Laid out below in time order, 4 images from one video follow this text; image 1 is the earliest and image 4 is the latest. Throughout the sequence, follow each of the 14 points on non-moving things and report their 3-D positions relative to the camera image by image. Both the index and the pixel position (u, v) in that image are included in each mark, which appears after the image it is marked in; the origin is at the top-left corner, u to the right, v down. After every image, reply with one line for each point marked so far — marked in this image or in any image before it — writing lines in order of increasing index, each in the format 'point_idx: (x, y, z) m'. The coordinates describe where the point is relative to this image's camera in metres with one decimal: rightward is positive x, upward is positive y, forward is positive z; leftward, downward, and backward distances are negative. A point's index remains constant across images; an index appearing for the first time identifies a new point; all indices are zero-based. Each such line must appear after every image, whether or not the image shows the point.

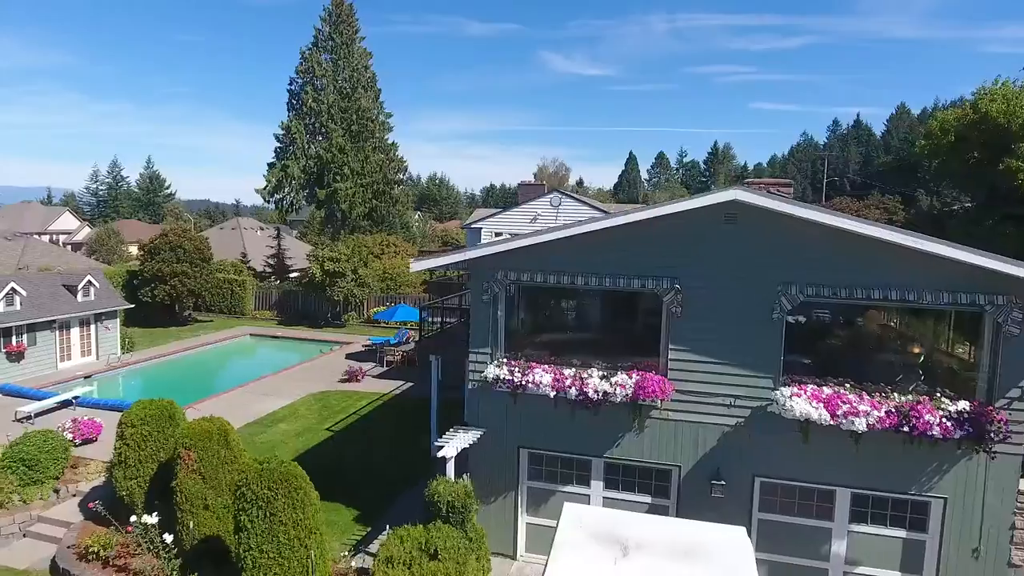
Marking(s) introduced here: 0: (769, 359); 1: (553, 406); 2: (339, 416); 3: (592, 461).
0: (+3.6, -1.0, +8.9) m
1: (+0.6, -1.8, +9.7) m
2: (-4.5, -3.3, +16.8) m
3: (+1.2, -2.6, +9.8) m
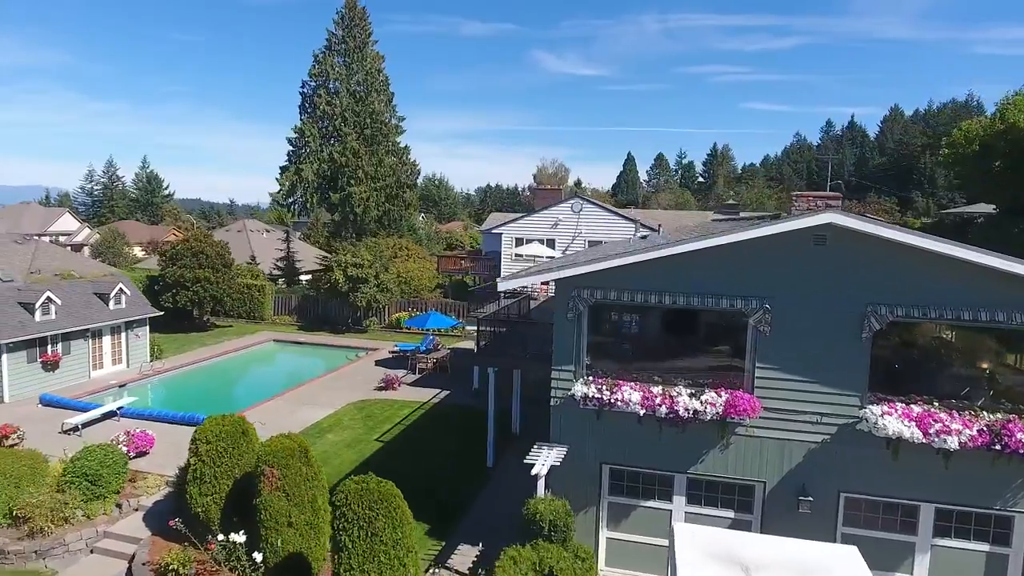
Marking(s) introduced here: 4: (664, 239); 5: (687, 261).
0: (+4.9, -1.3, +9.1) m
1: (+1.9, -2.1, +9.9) m
2: (-3.3, -3.6, +16.8) m
3: (+2.5, -2.9, +9.9) m
4: (+2.9, +0.9, +12.5) m
5: (+2.5, +0.4, +9.4) m
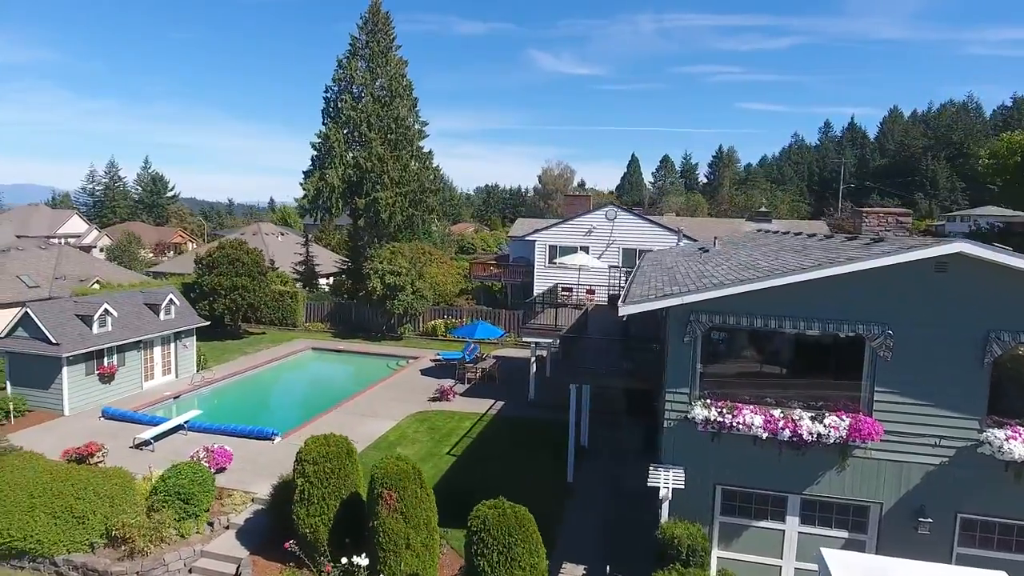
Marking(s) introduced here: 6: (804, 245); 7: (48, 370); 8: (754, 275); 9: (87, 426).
0: (+6.7, -1.6, +9.3) m
1: (+3.7, -2.4, +10.0) m
2: (-1.6, -4.0, +16.9) m
3: (+4.3, -3.3, +10.1) m
4: (+4.7, +0.6, +12.6) m
5: (+4.4, 0.0, +9.6) m
6: (+6.0, +0.9, +13.2) m
7: (-12.8, -2.3, +17.8) m
8: (+3.7, +0.2, +9.9) m
9: (-11.4, -3.7, +17.2) m
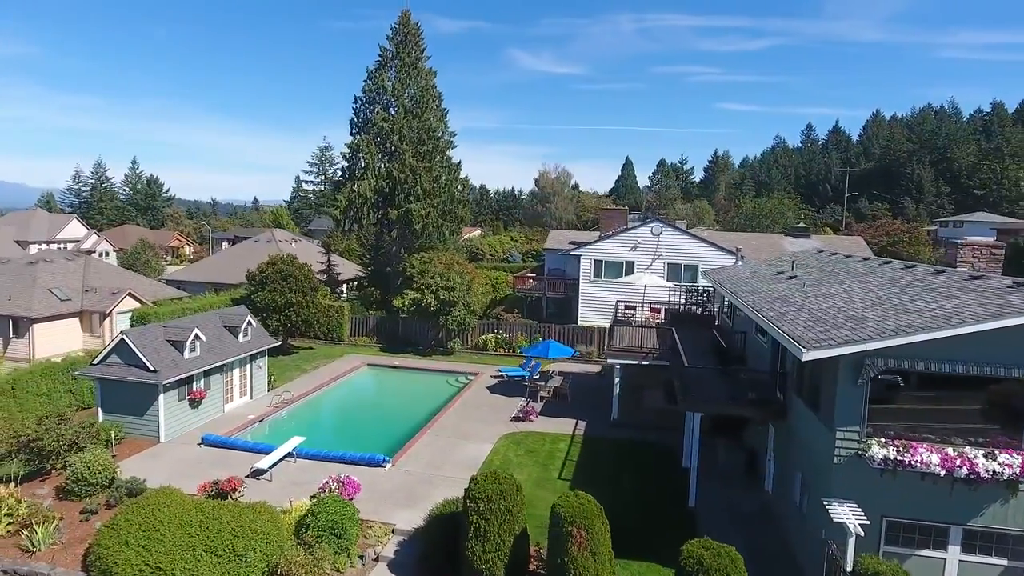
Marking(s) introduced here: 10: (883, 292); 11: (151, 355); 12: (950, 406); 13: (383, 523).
0: (+9.7, -2.4, +10.0) m
1: (+6.8, -3.2, +10.6) m
2: (+1.1, -4.7, +17.3) m
3: (+7.3, -4.0, +10.8) m
4: (+7.6, -0.1, +13.3) m
5: (+7.4, -0.7, +10.2) m
6: (+8.9, +0.2, +13.9) m
7: (-10.1, -3.0, +17.7) m
8: (+6.7, -0.5, +10.5) m
9: (-8.6, -4.4, +17.2) m
10: (+7.8, -0.1, +13.6) m
11: (-9.9, -1.9, +17.8) m
12: (+7.4, -2.0, +10.8) m
13: (-2.9, -5.1, +14.1) m
